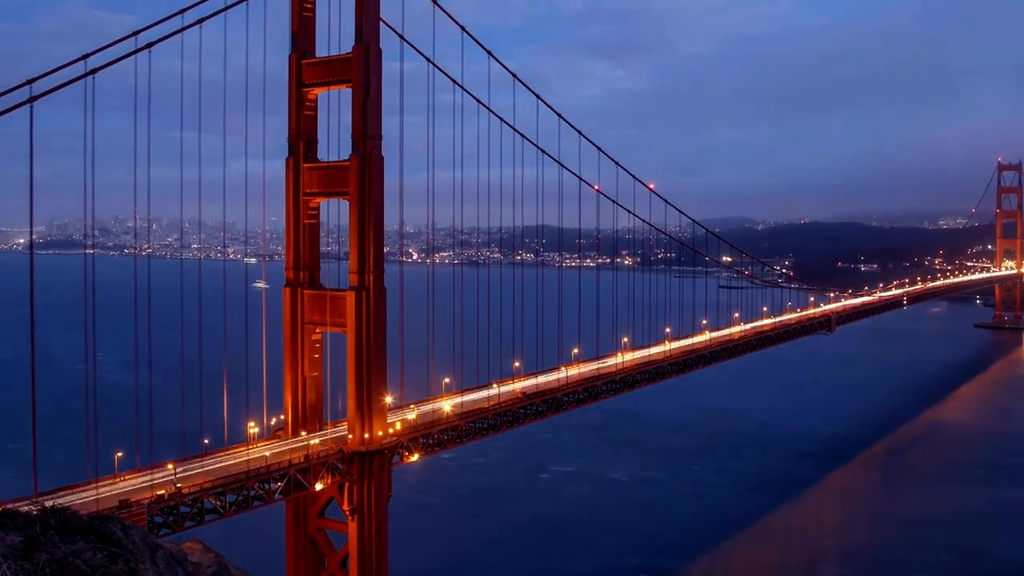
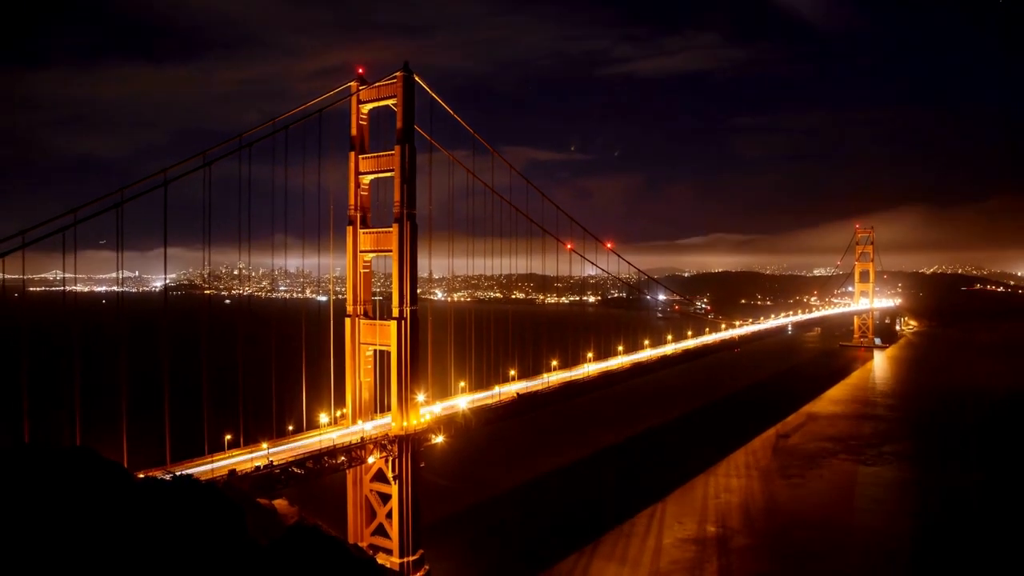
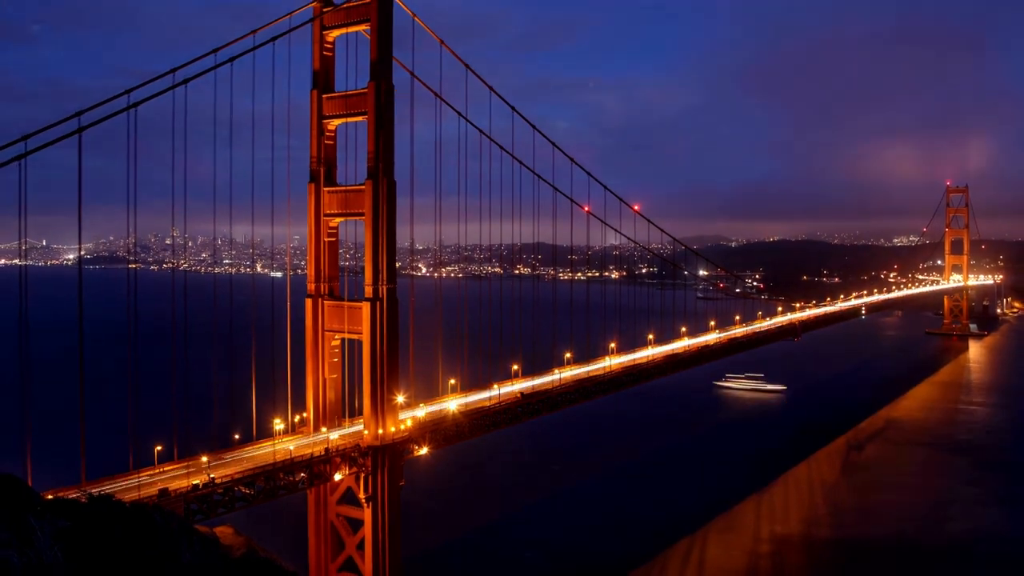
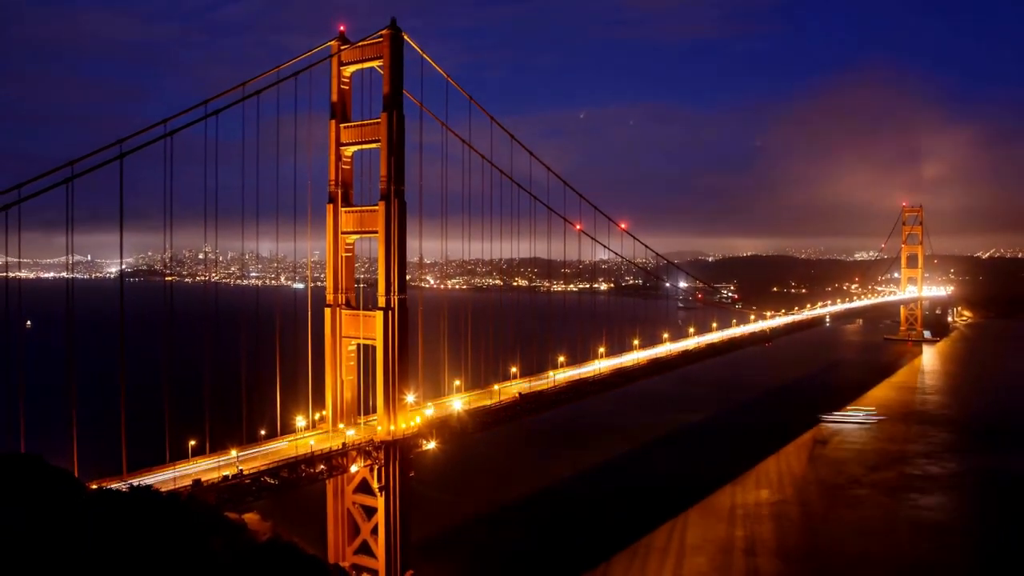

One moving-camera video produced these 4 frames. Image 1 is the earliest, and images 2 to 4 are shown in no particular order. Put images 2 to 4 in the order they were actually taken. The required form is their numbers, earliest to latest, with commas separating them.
3, 4, 2
